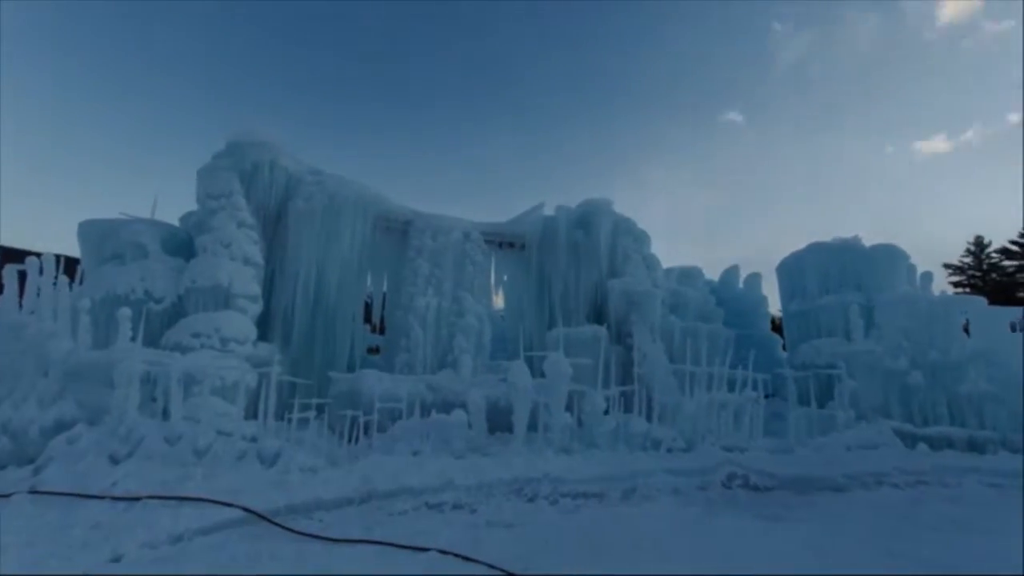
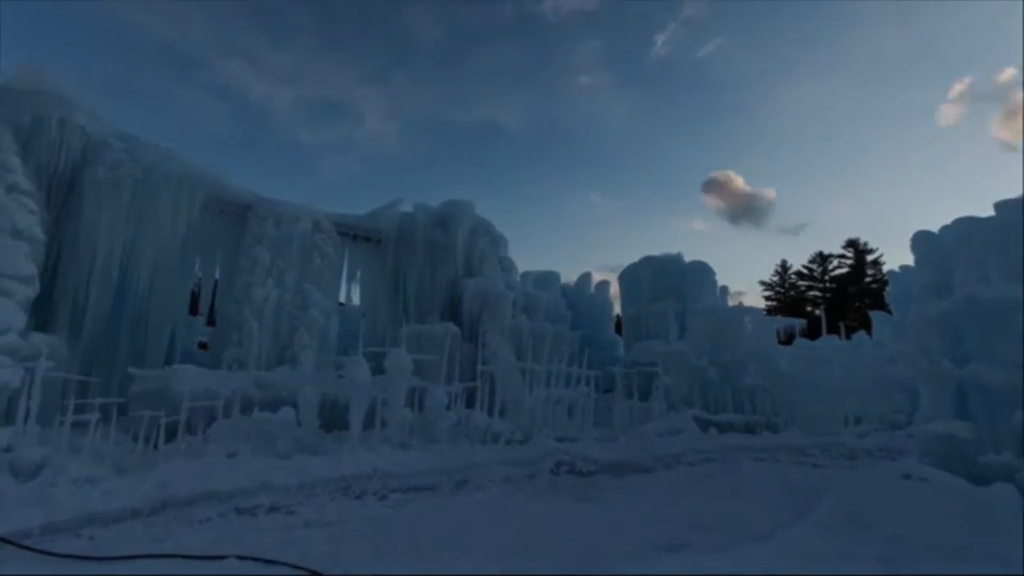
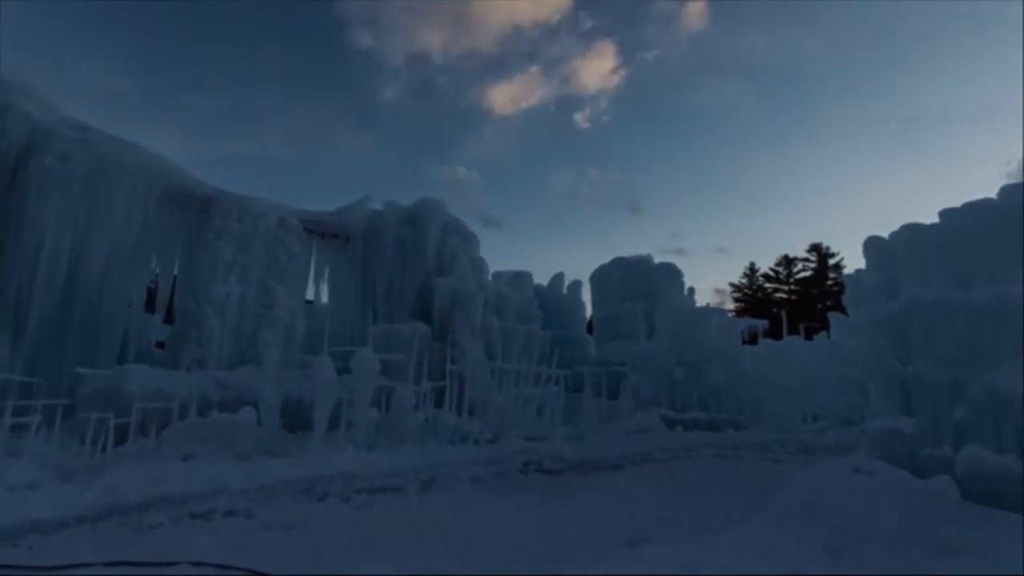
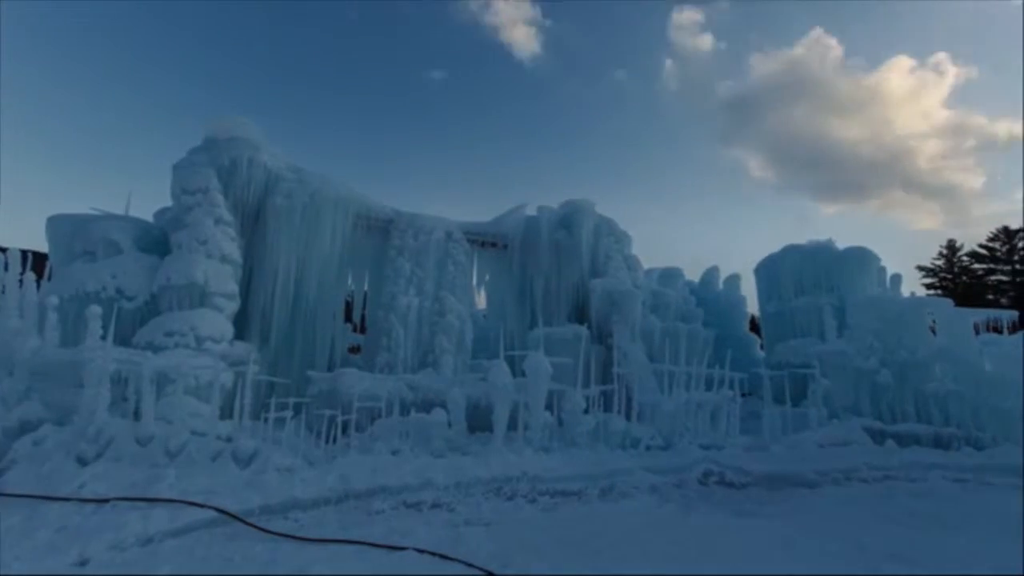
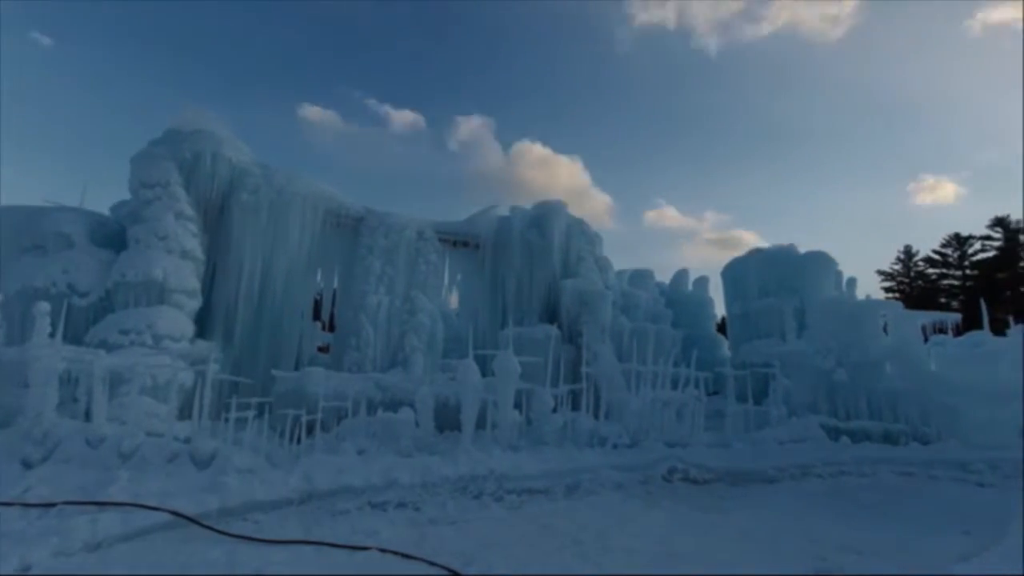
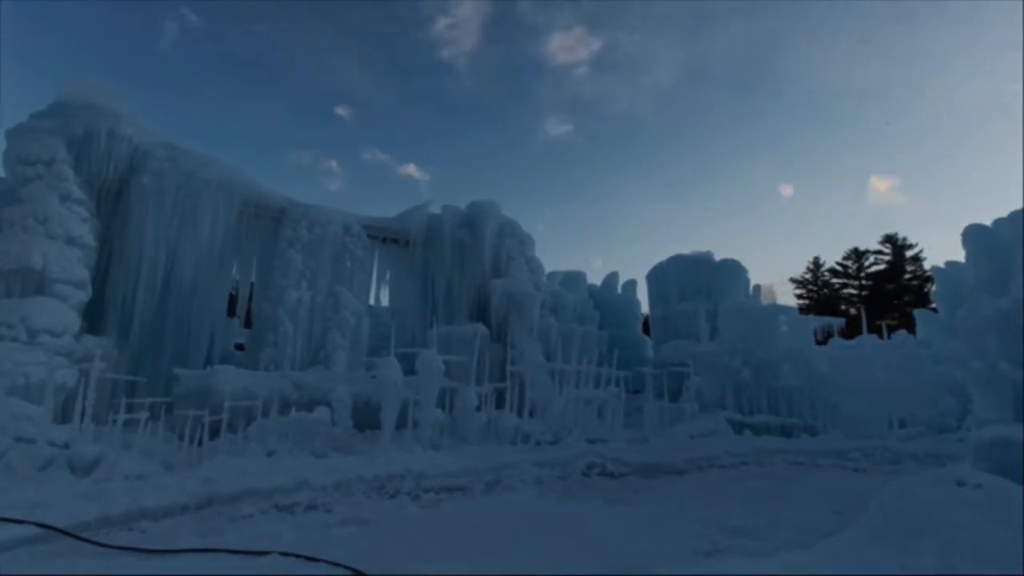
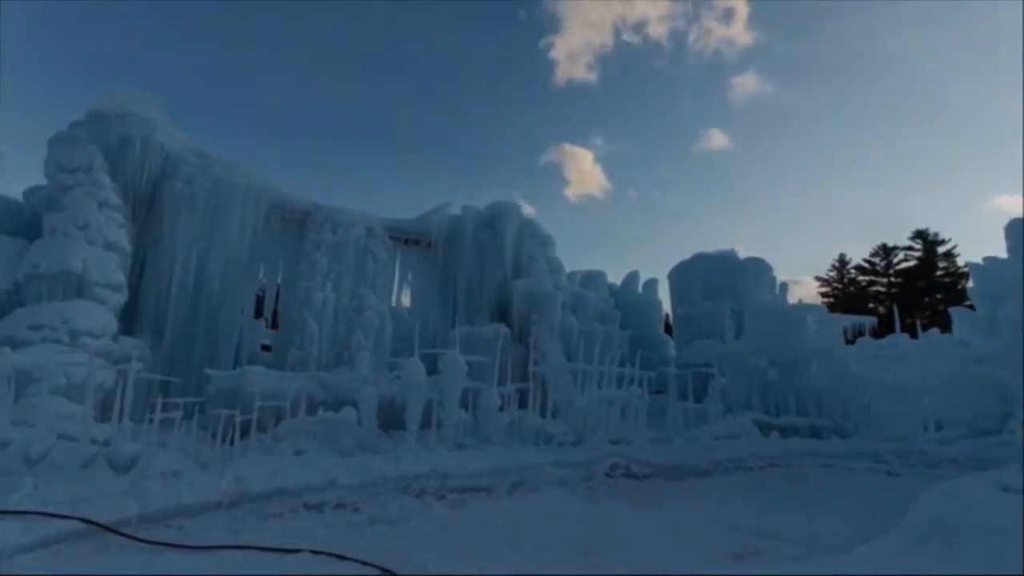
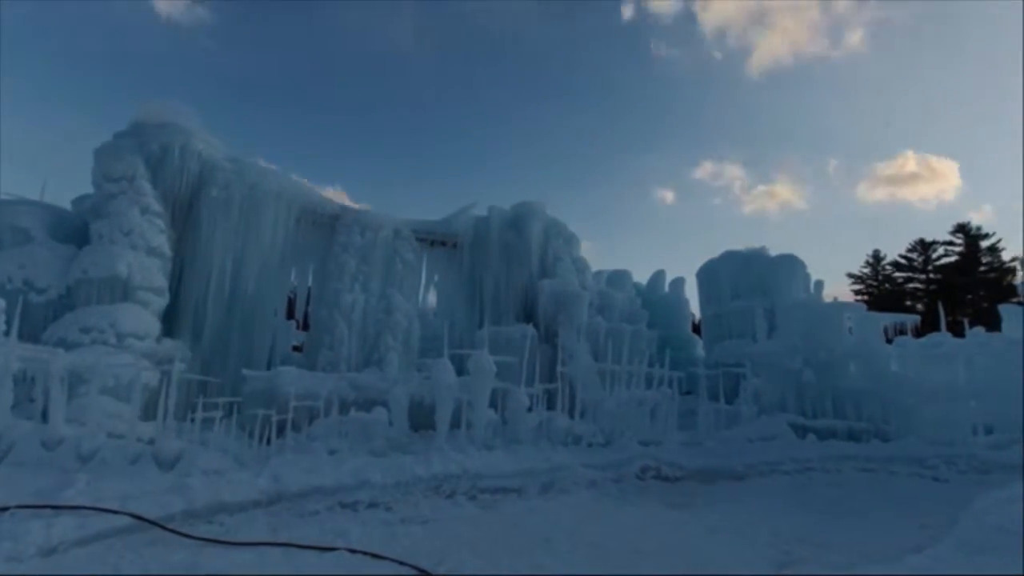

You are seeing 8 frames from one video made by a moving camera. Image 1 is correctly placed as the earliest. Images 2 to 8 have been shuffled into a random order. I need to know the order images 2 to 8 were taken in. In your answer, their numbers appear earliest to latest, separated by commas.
4, 5, 8, 7, 6, 2, 3
